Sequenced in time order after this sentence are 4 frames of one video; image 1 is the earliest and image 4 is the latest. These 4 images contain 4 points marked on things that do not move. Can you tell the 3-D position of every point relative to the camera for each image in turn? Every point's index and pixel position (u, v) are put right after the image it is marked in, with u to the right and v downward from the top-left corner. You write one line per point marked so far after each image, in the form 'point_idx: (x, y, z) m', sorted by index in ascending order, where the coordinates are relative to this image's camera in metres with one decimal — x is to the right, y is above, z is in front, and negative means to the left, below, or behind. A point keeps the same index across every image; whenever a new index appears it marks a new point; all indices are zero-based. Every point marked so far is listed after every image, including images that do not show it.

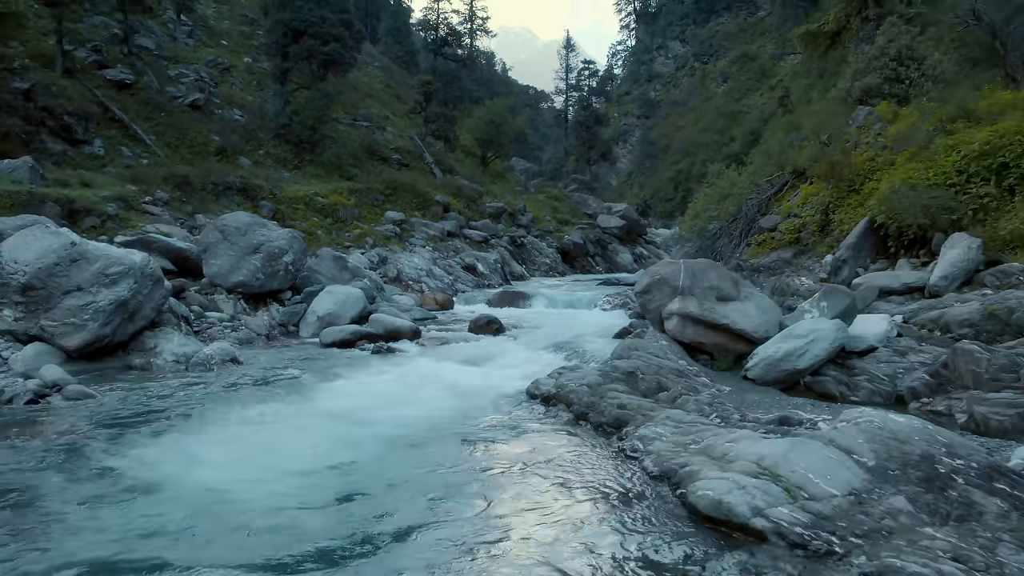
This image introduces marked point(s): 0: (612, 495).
0: (+0.6, -1.3, +4.2) m
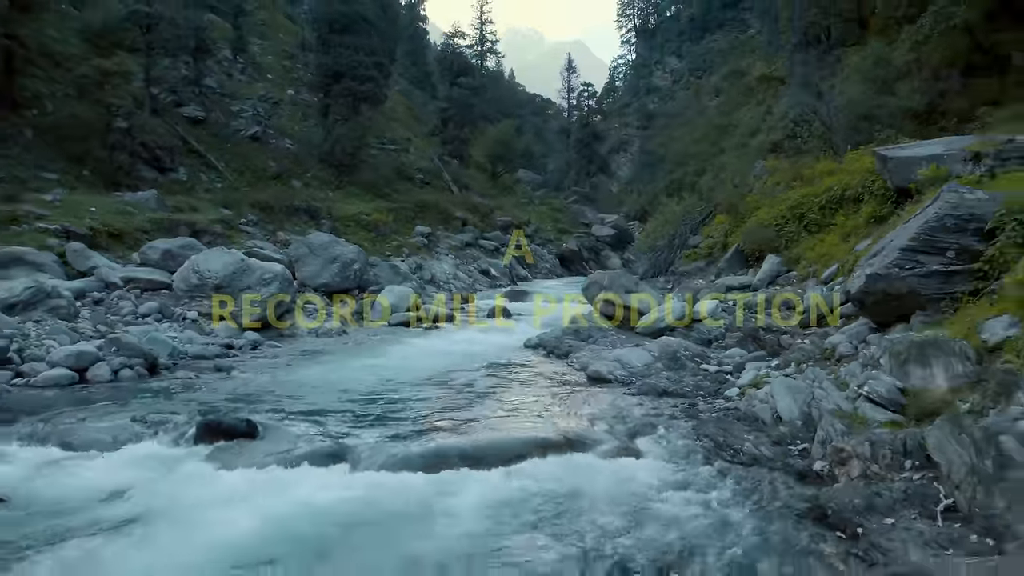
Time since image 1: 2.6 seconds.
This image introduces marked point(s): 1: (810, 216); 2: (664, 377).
0: (+0.7, -1.2, +9.8) m
1: (+5.6, +1.4, +13.1) m
2: (+1.9, -1.1, +8.6) m
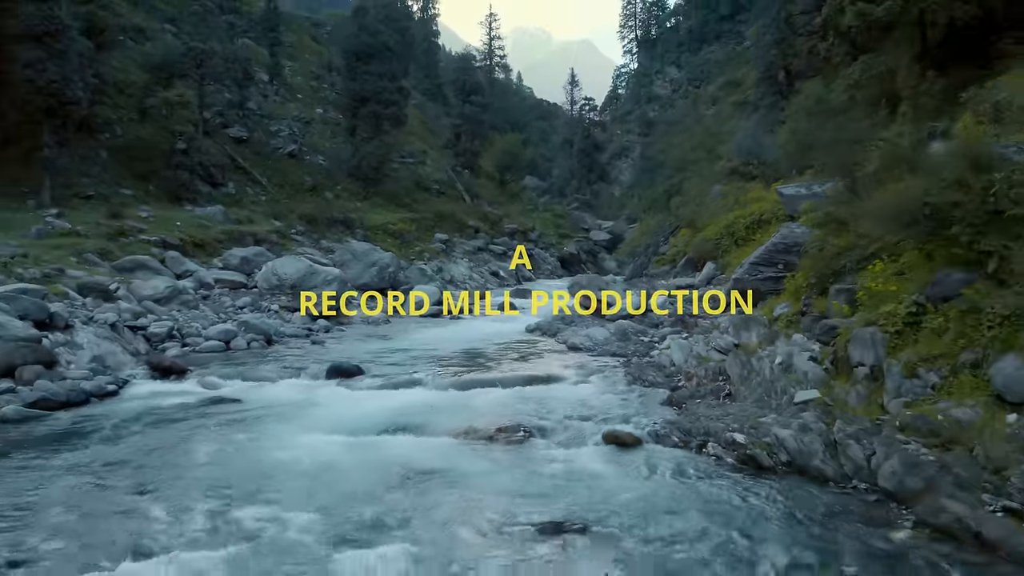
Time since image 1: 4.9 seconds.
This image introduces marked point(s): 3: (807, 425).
0: (+0.7, -1.2, +14.3) m
1: (+5.7, +1.4, +17.6) m
2: (+2.0, -1.1, +13.1) m
3: (+2.9, -1.4, +6.9) m
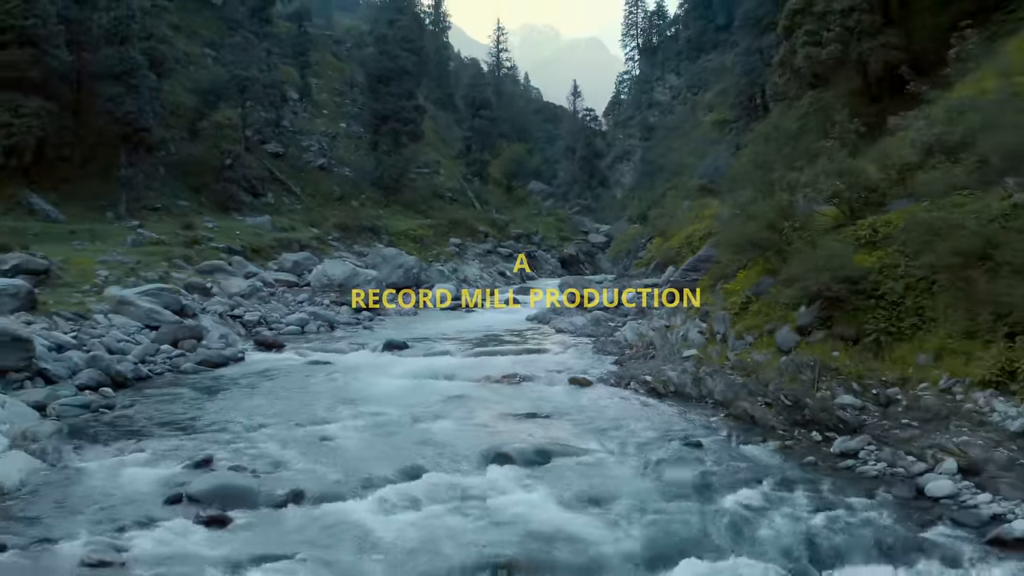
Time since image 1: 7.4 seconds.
0: (+0.8, -1.2, +19.0) m
1: (+5.8, +1.4, +22.3) m
2: (+2.0, -1.1, +17.8) m
3: (+2.9, -1.3, +11.6) m
